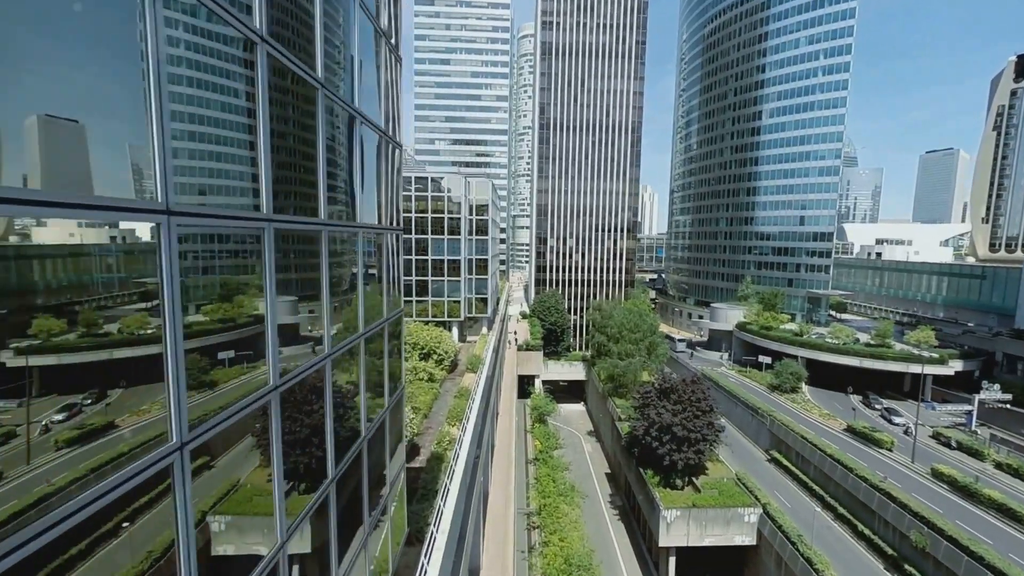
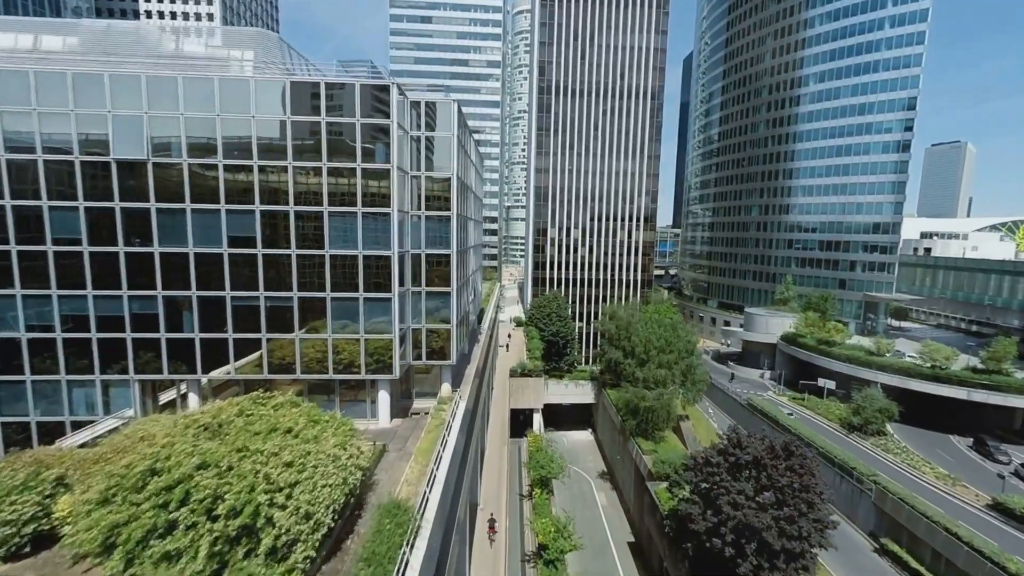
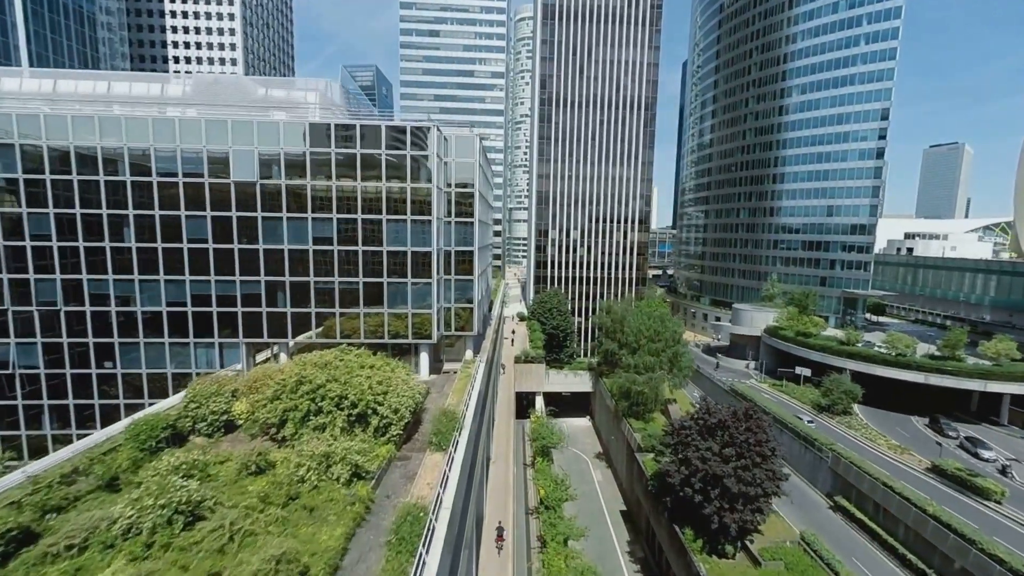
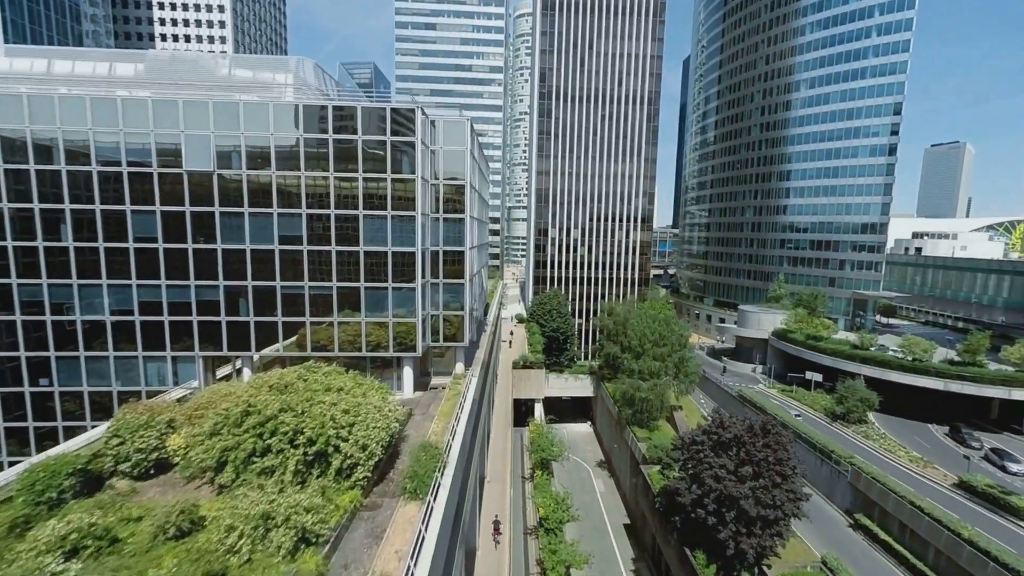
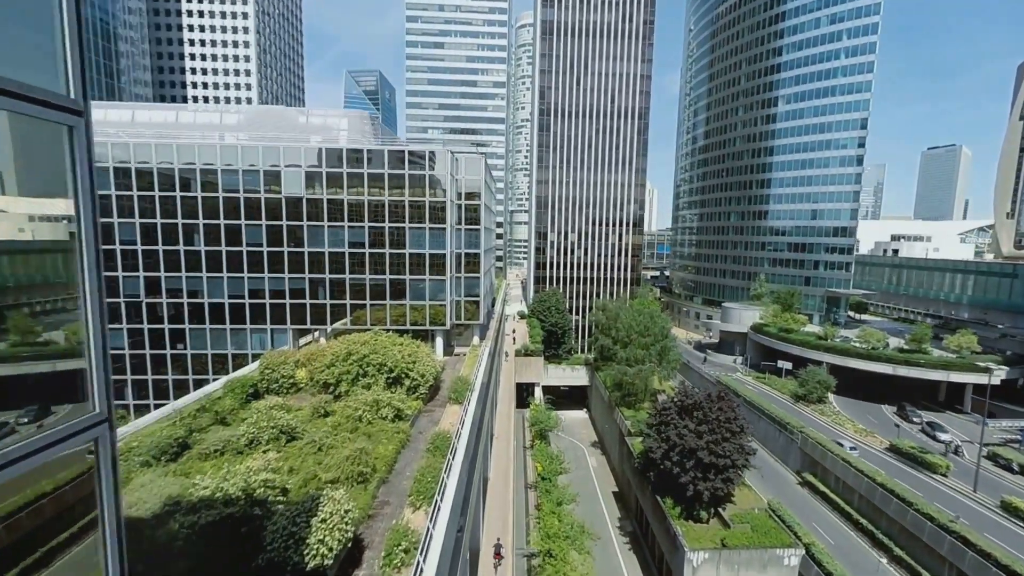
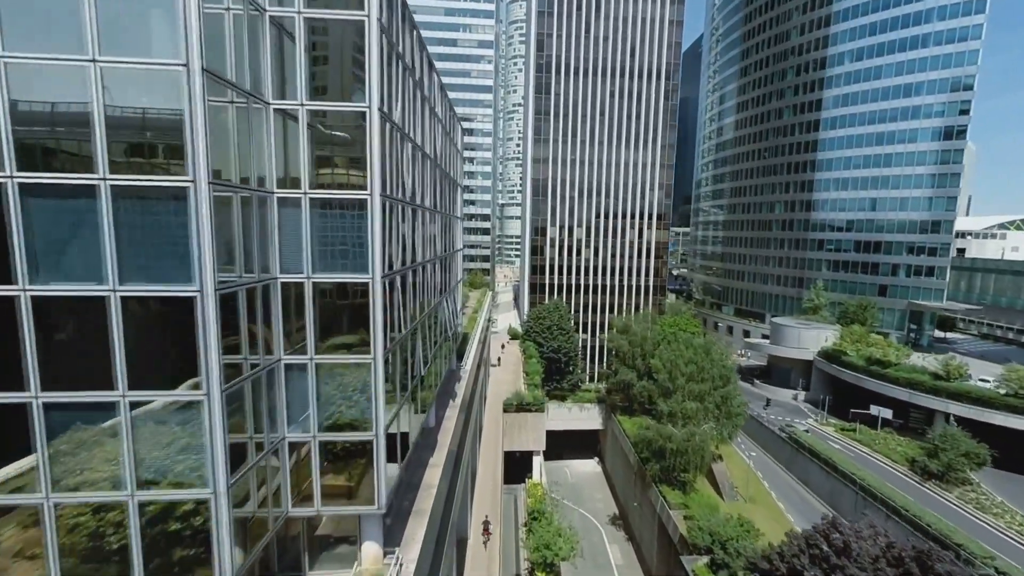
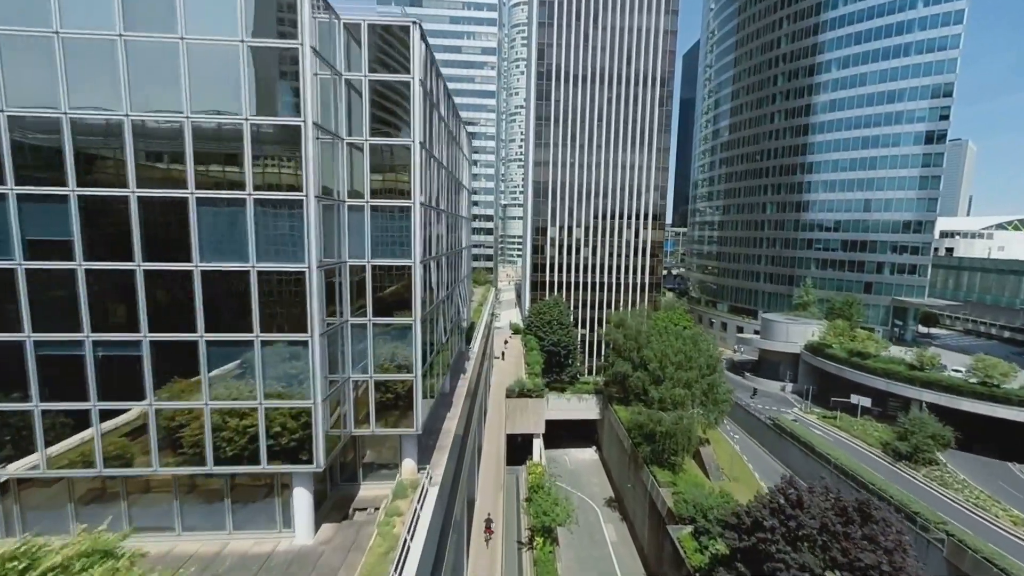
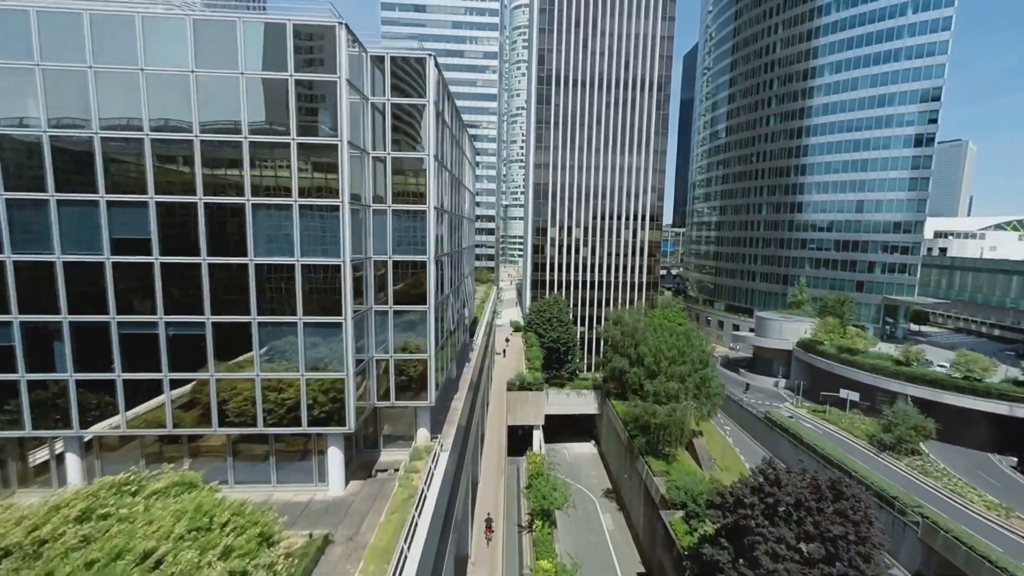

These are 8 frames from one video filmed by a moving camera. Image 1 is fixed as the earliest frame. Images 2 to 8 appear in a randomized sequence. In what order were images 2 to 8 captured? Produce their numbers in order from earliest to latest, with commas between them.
5, 3, 4, 2, 8, 7, 6
